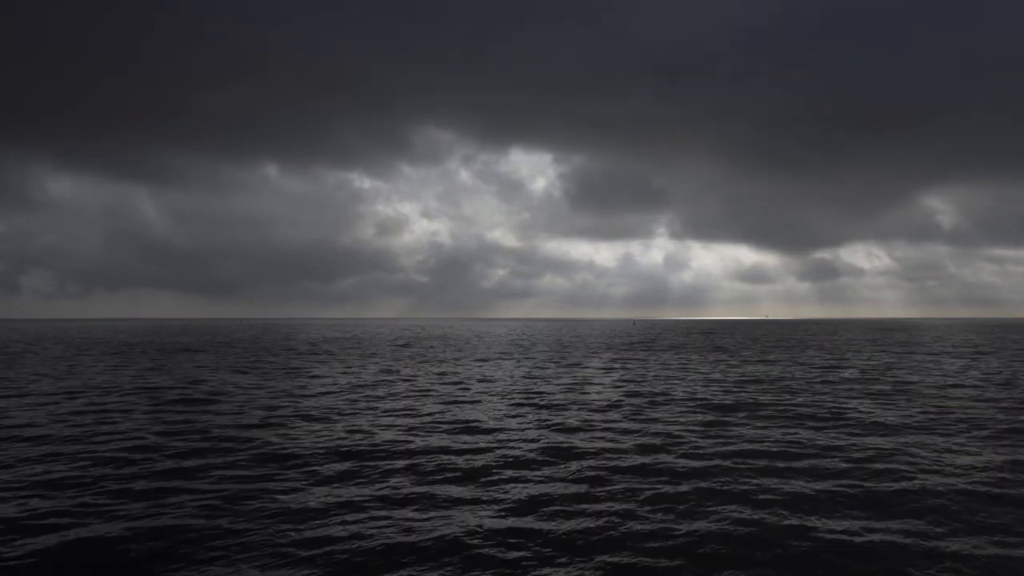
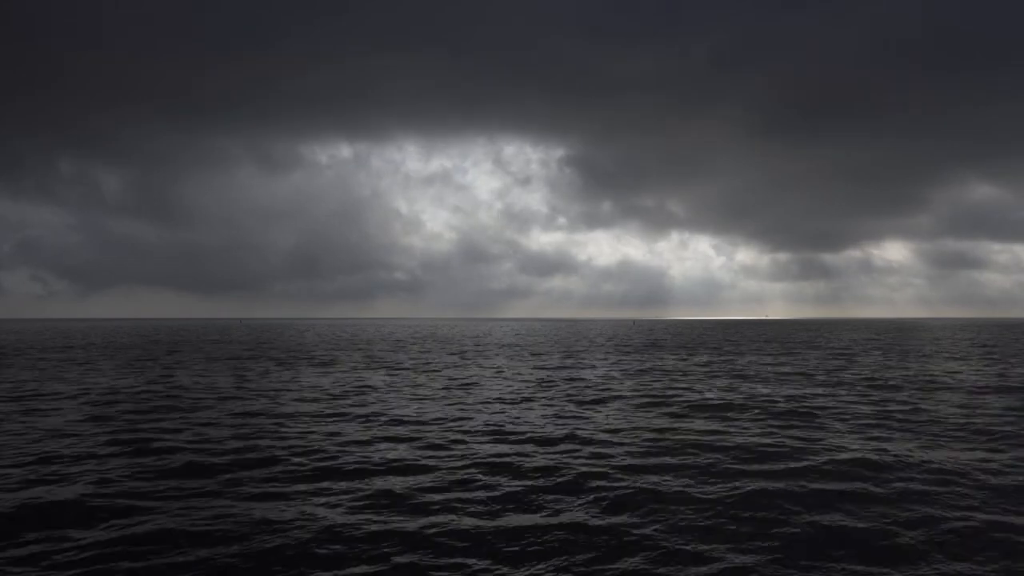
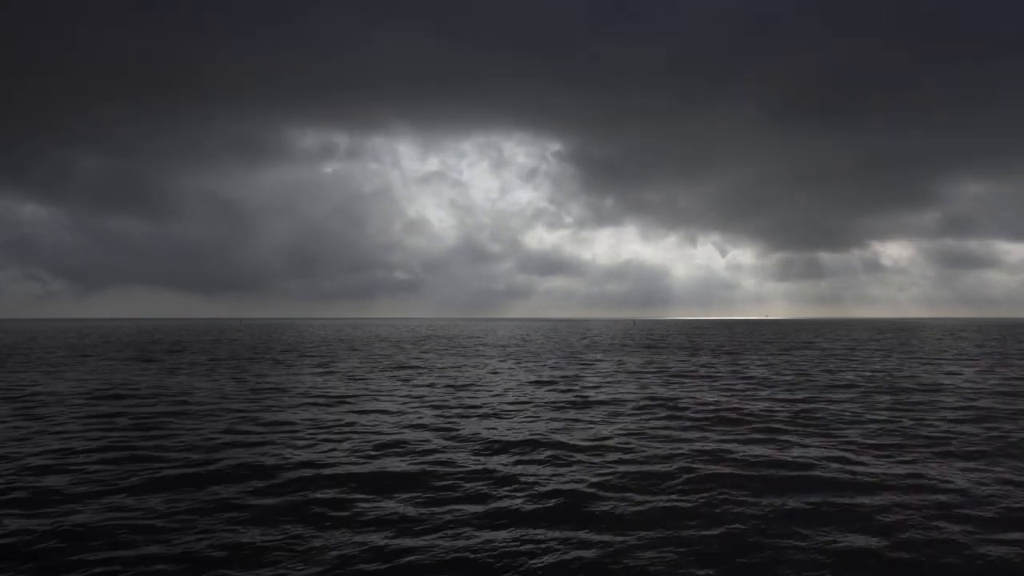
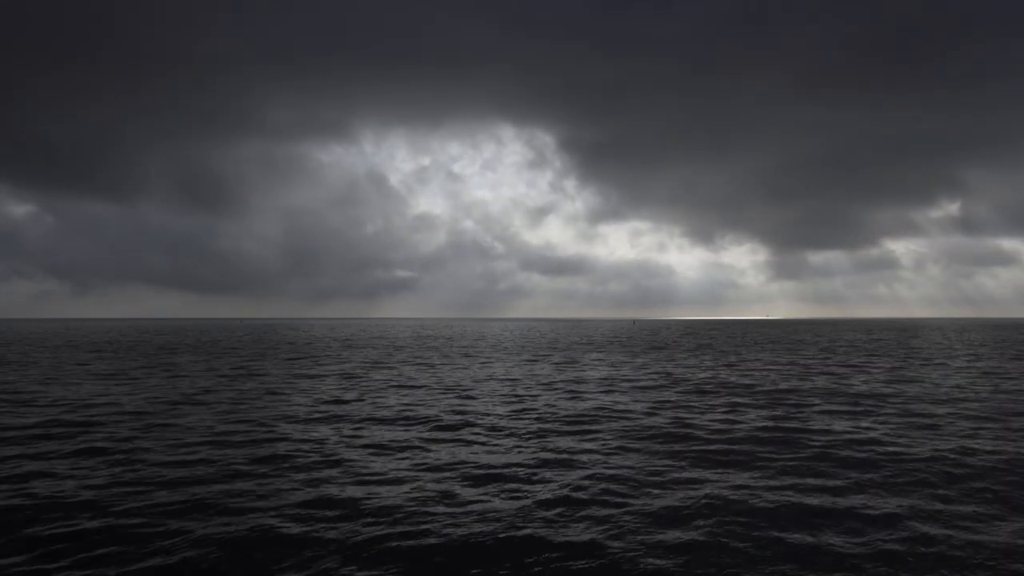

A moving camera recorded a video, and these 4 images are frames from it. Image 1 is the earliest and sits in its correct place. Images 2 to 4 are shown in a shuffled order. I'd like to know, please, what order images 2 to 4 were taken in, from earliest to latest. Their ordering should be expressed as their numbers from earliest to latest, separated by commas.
2, 3, 4
